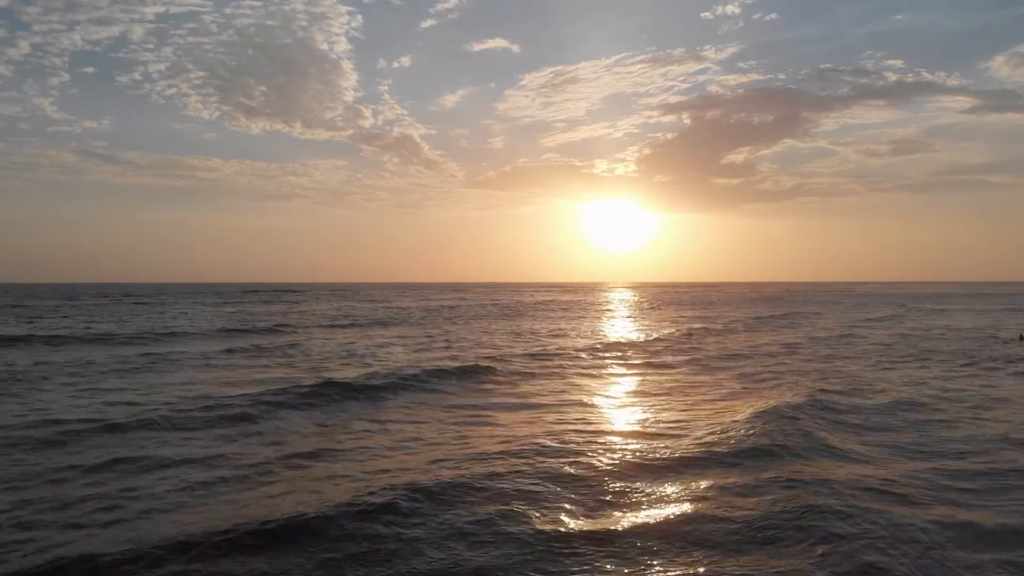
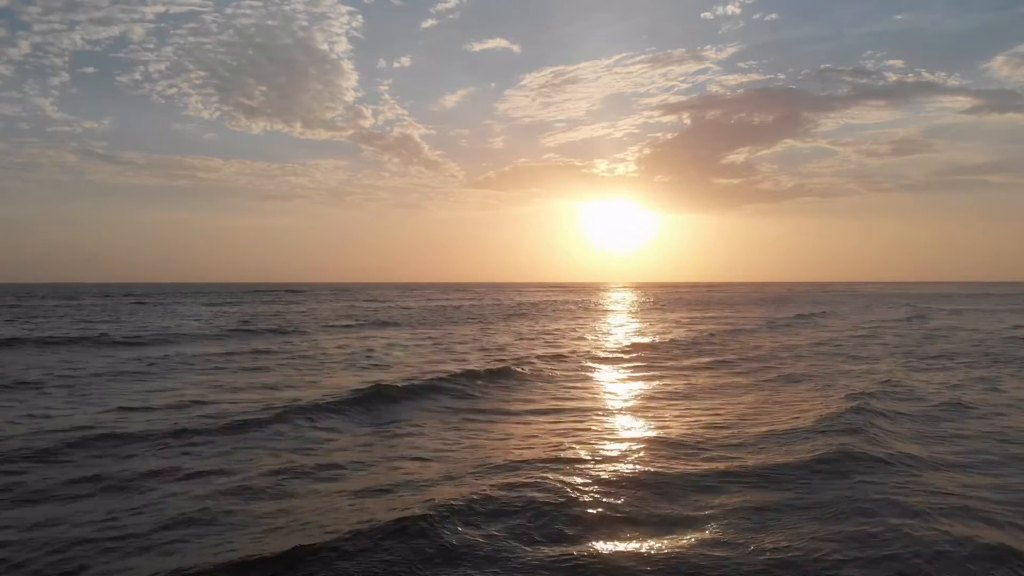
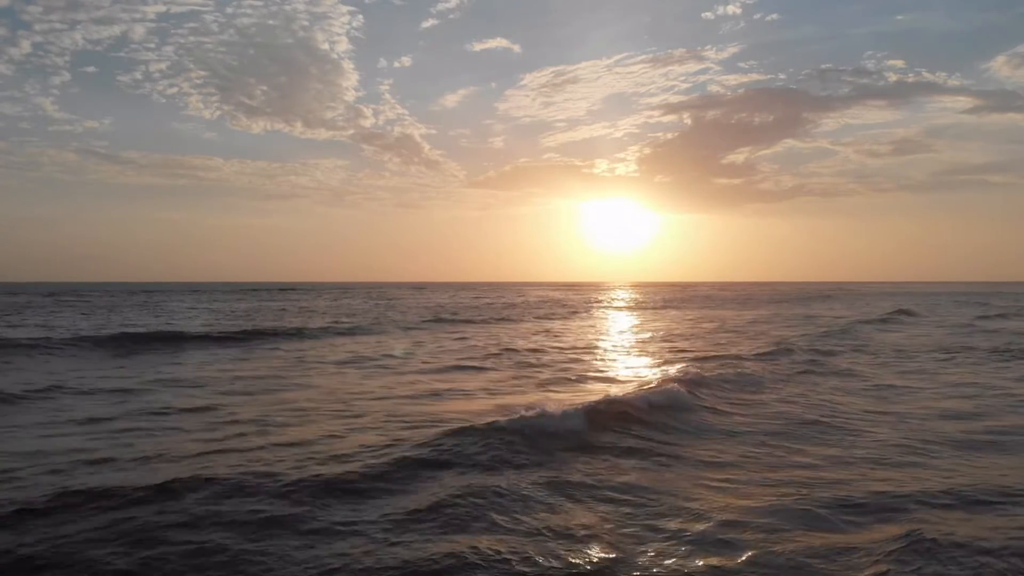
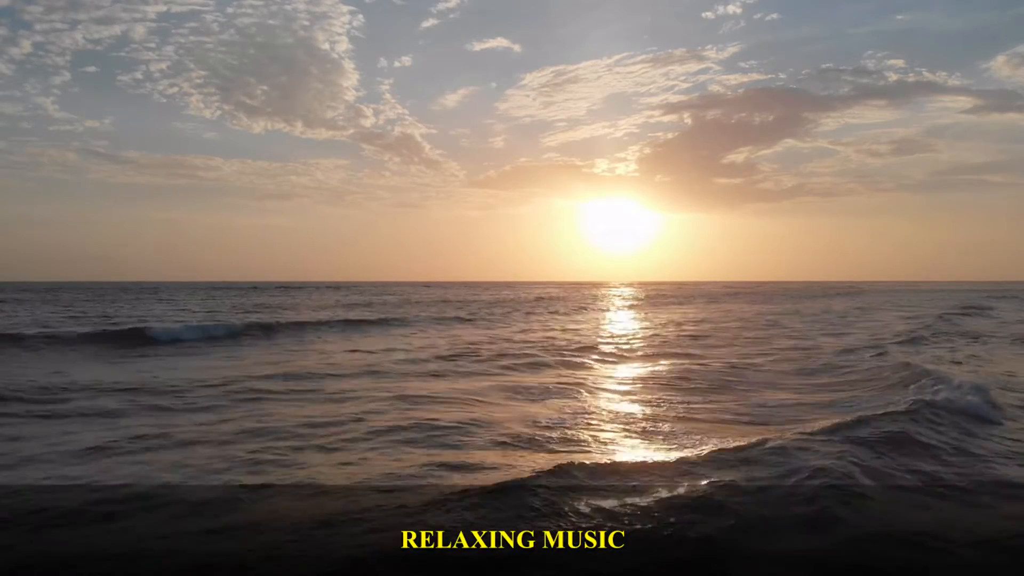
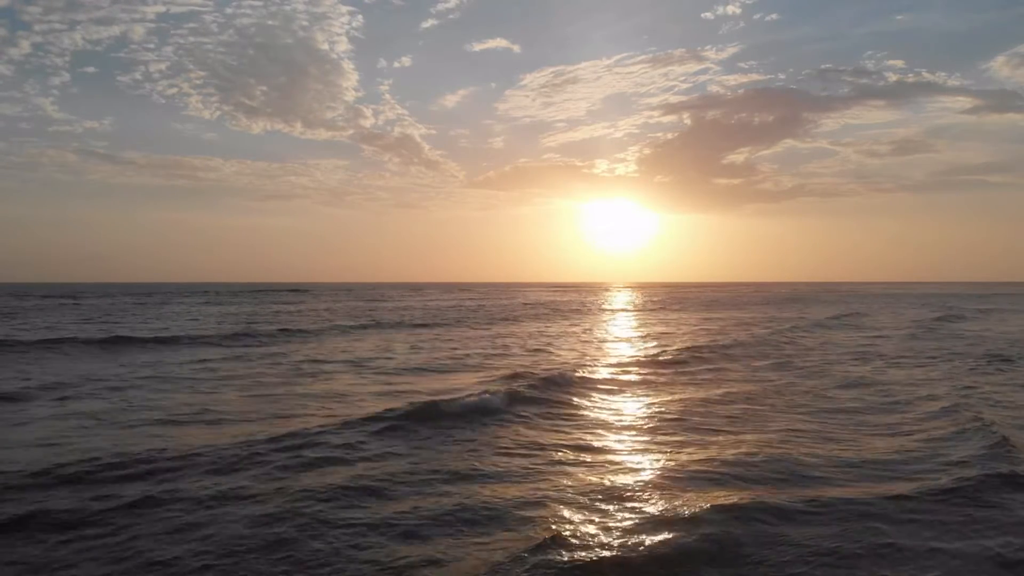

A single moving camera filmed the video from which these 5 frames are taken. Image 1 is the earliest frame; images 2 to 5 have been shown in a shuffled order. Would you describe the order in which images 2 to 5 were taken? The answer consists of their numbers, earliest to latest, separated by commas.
2, 5, 3, 4
